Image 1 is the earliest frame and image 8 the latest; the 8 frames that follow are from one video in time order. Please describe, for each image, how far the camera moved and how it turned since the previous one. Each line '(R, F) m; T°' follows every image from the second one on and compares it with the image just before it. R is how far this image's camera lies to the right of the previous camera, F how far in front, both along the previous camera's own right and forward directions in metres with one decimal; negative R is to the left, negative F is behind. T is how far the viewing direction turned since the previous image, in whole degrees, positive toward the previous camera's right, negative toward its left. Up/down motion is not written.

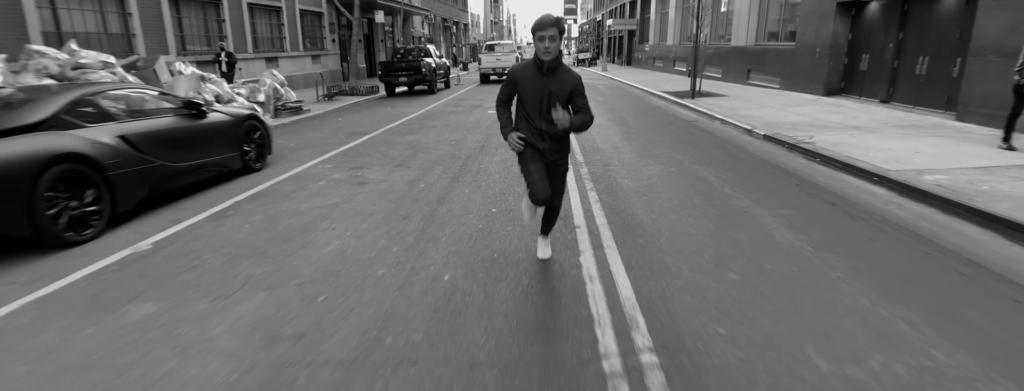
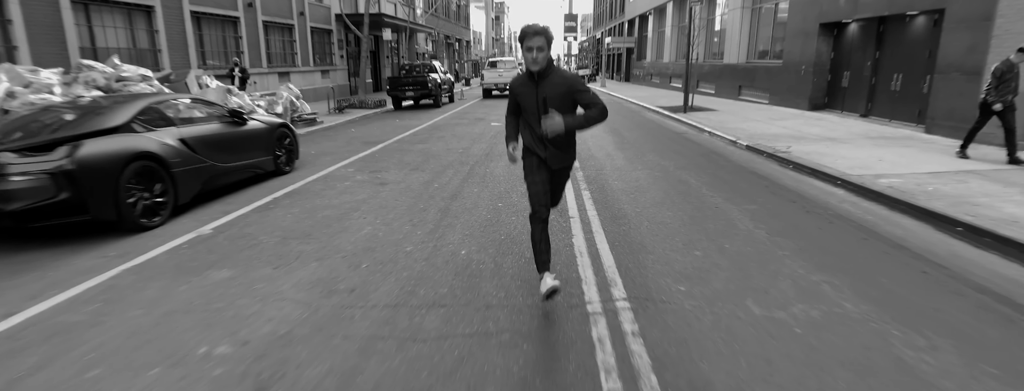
(0.0, -0.8) m; 0°
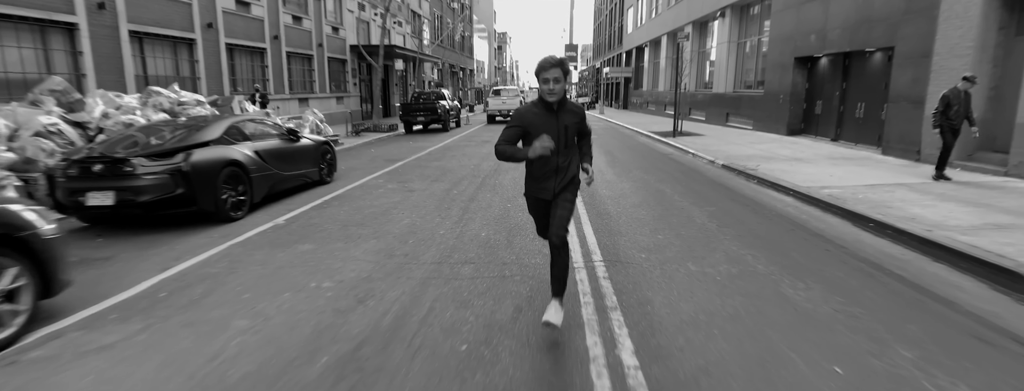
(-0.1, -1.4) m; 0°
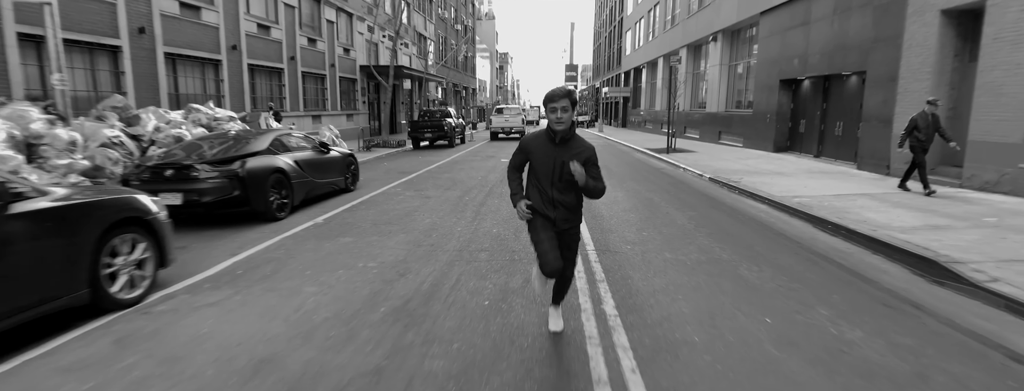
(-0.1, -1.0) m; 0°
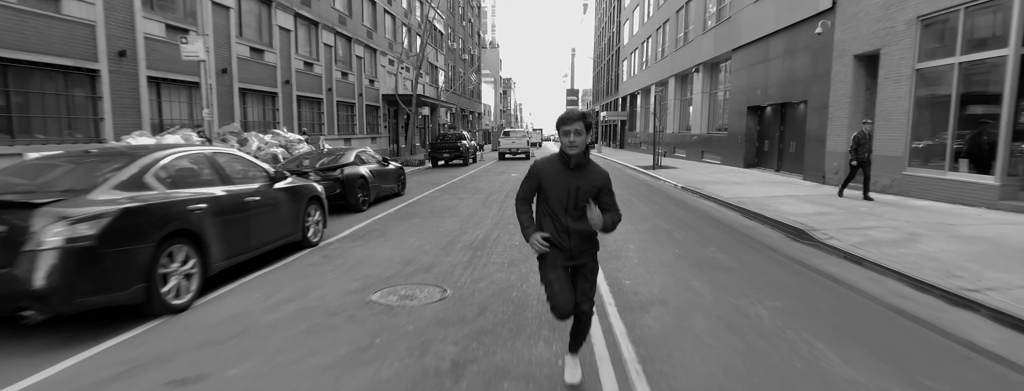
(-0.2, -3.1) m; 0°
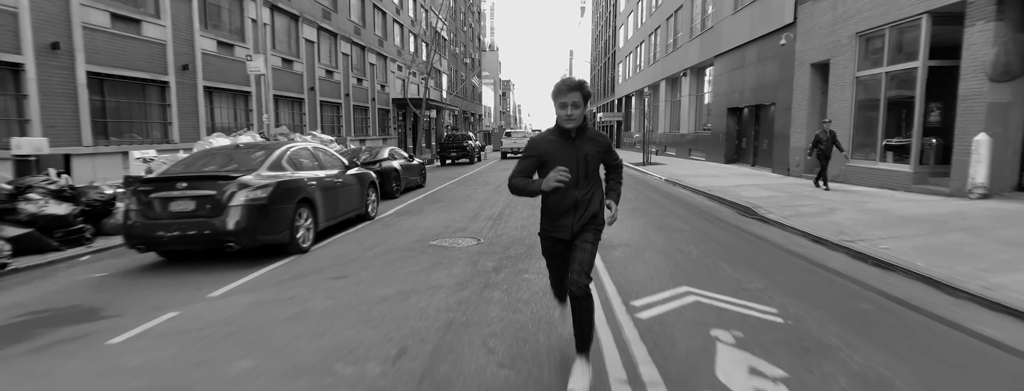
(-0.2, -2.3) m; 0°
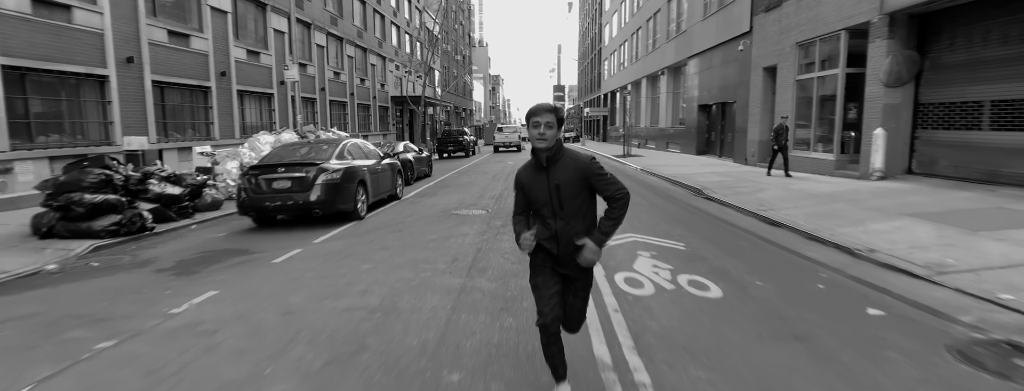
(-0.2, -2.5) m; +1°
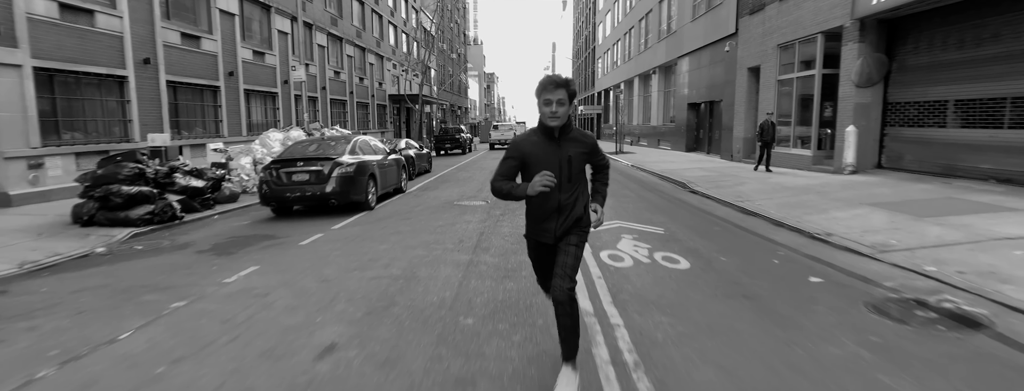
(-0.1, -0.9) m; +1°
